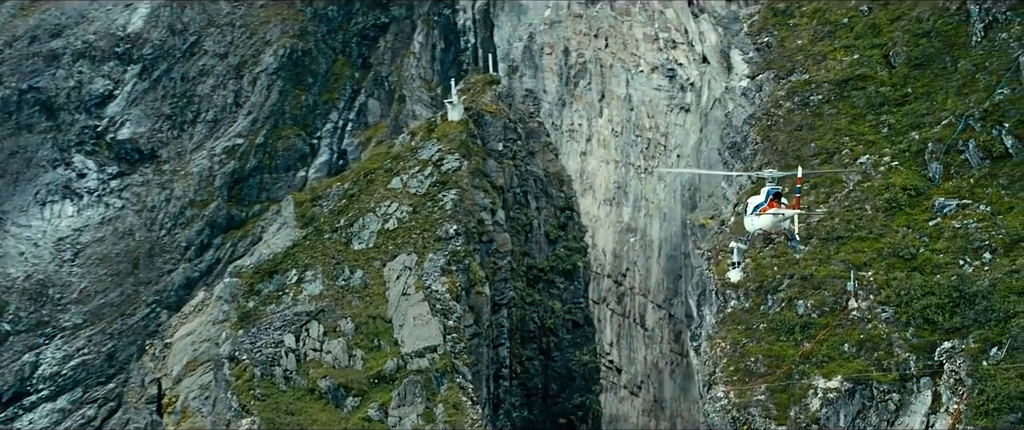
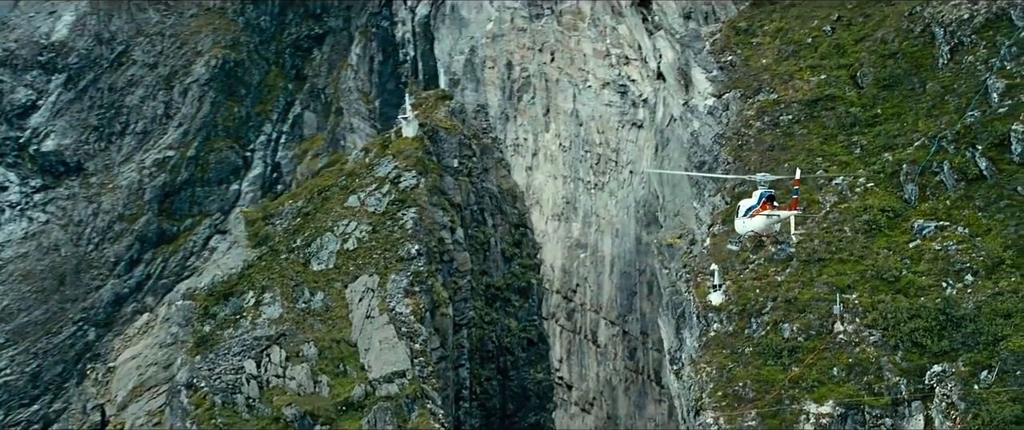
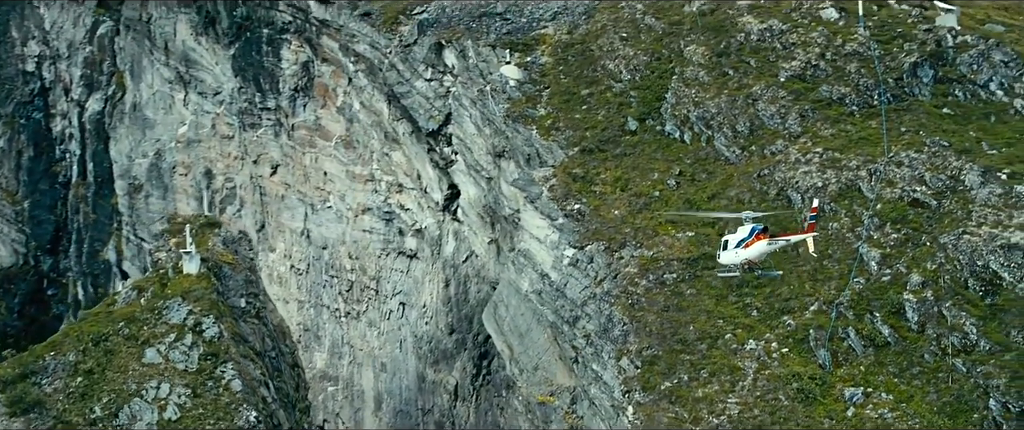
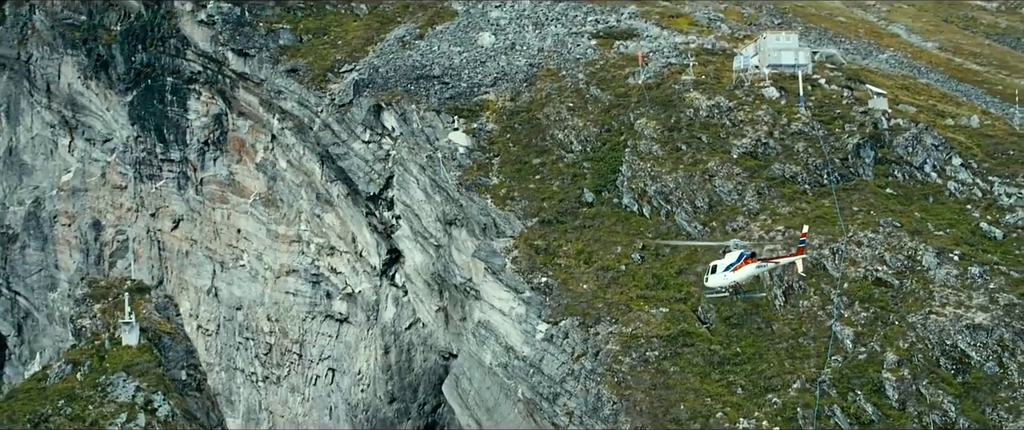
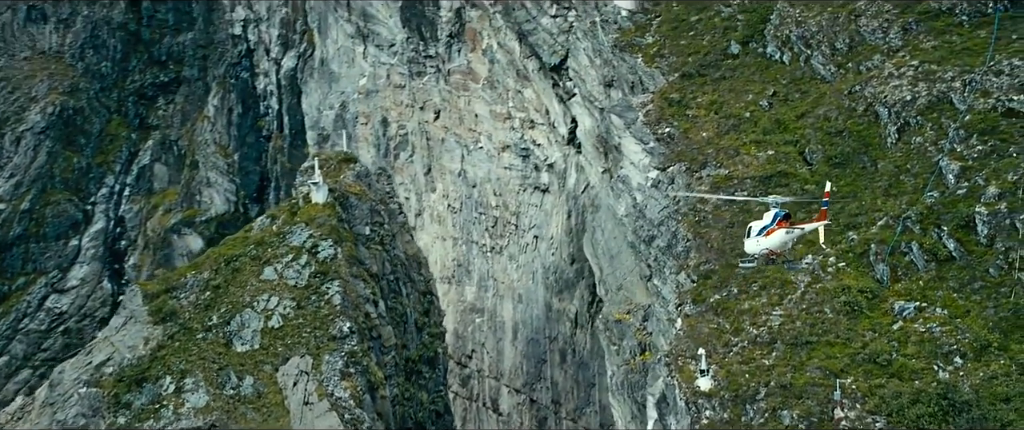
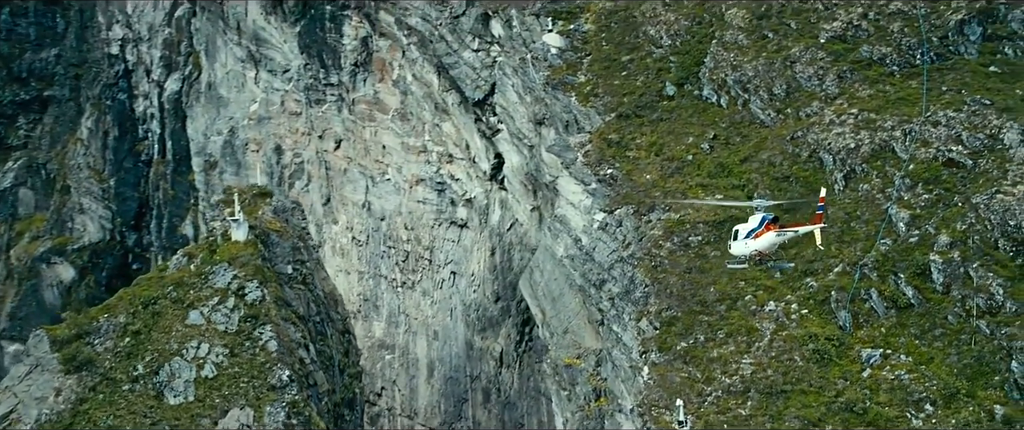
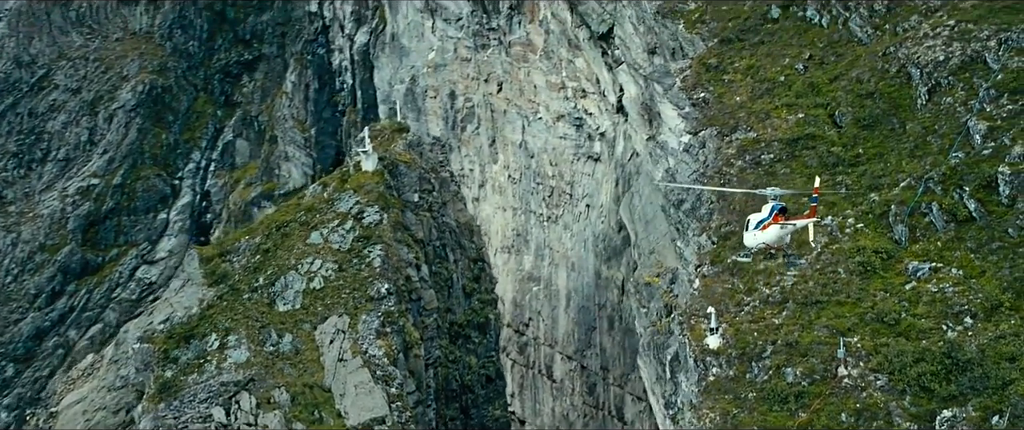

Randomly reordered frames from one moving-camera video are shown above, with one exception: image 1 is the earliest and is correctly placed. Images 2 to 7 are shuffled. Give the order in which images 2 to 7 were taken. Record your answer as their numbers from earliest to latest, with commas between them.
2, 7, 5, 6, 3, 4
